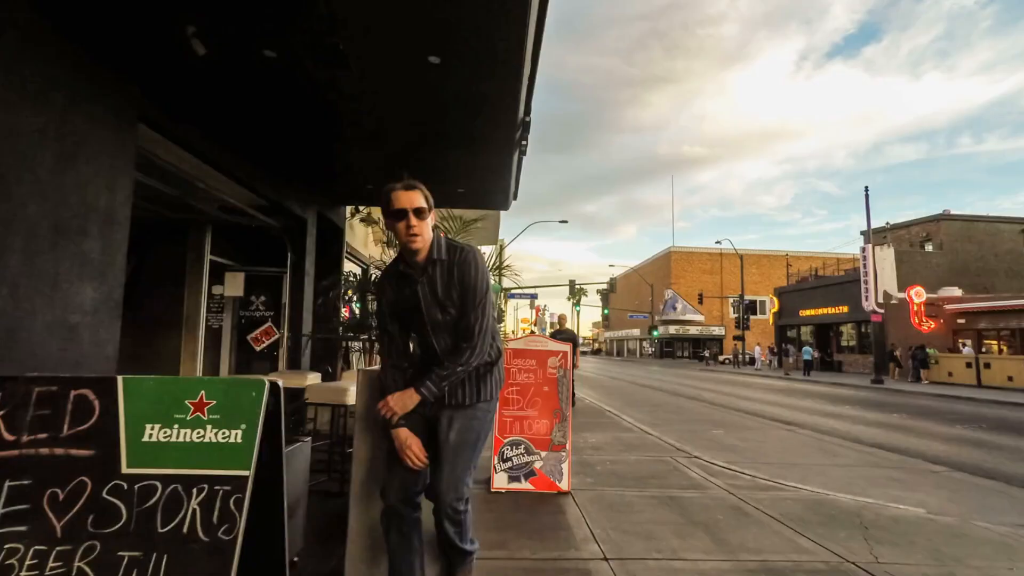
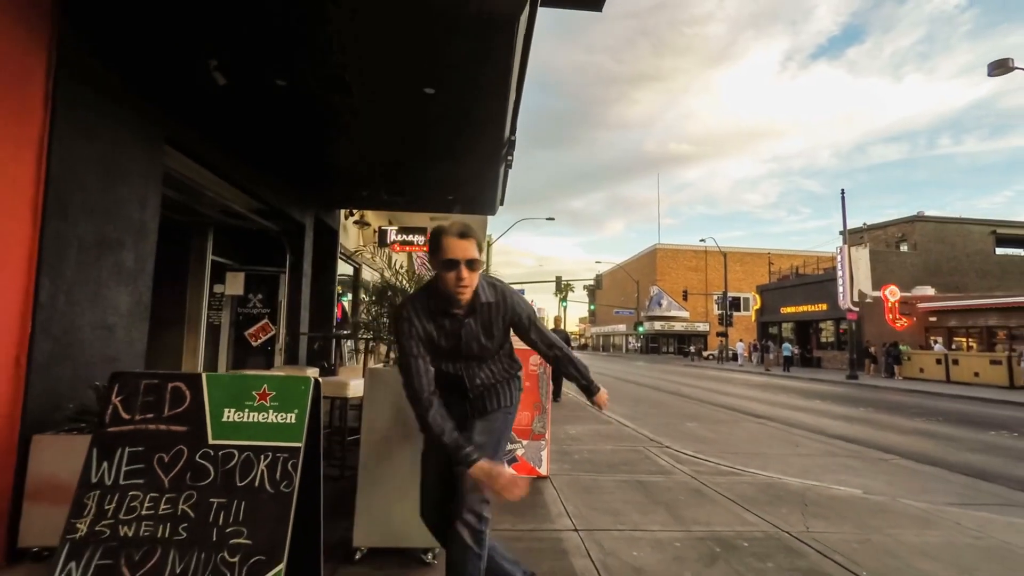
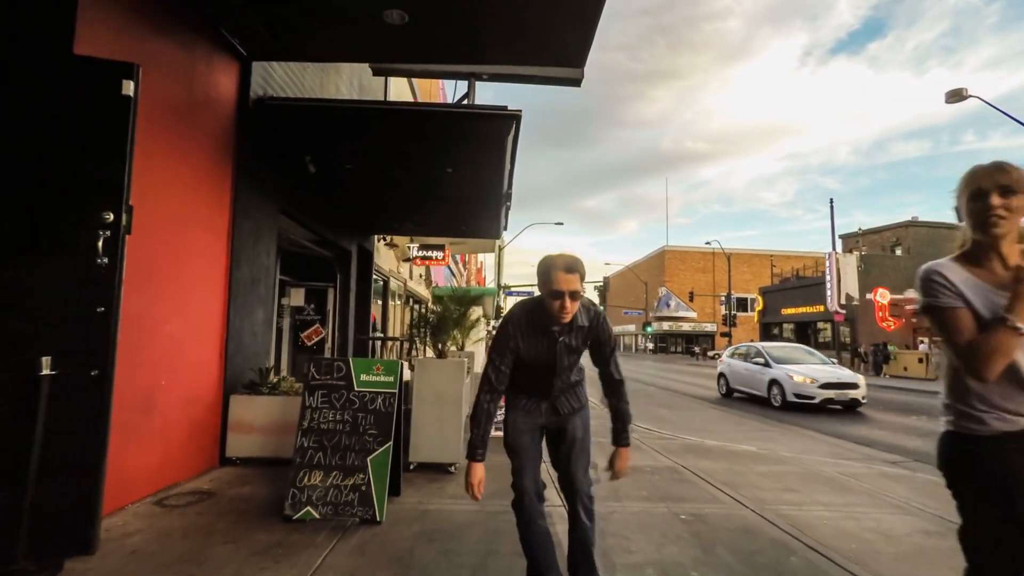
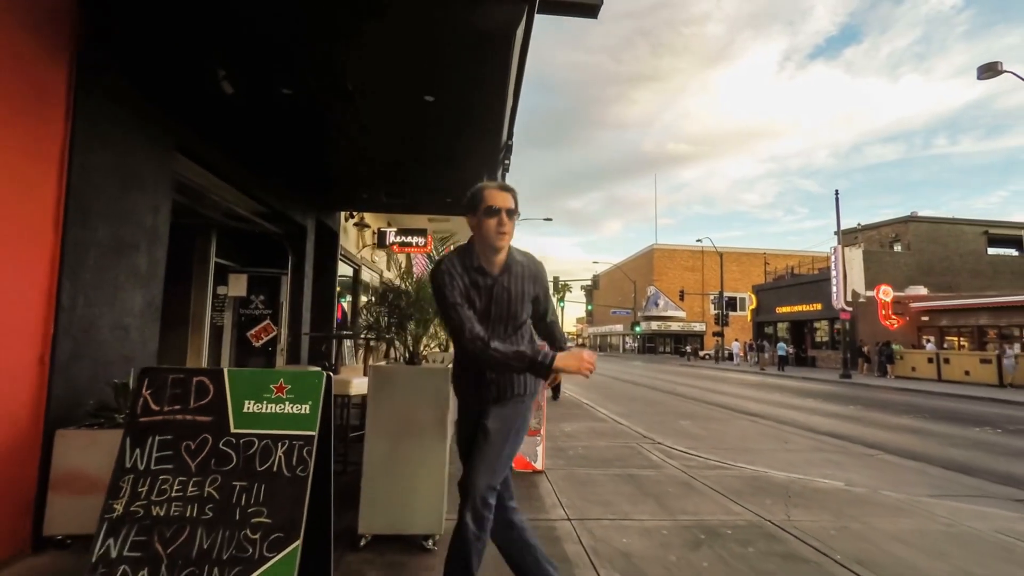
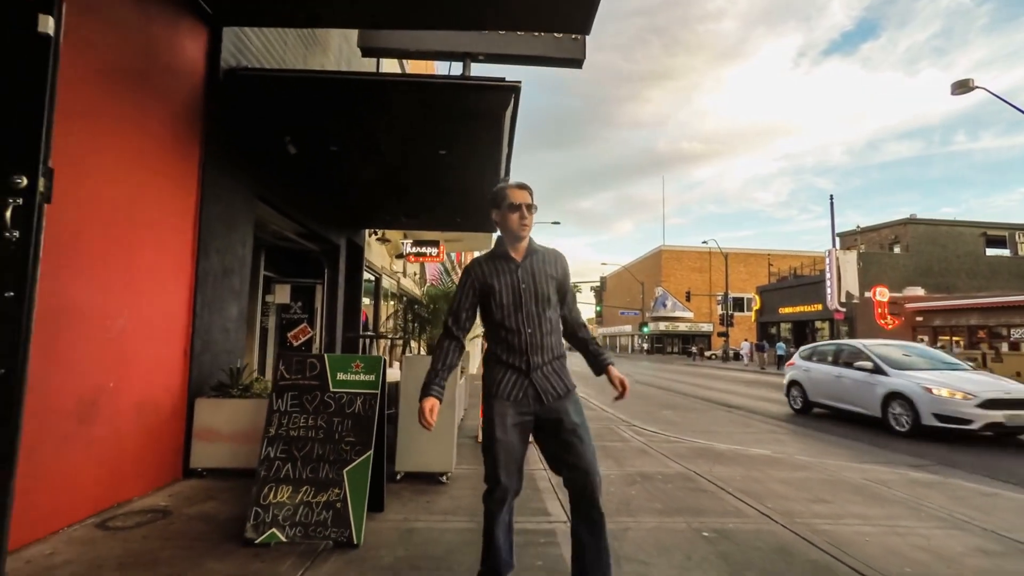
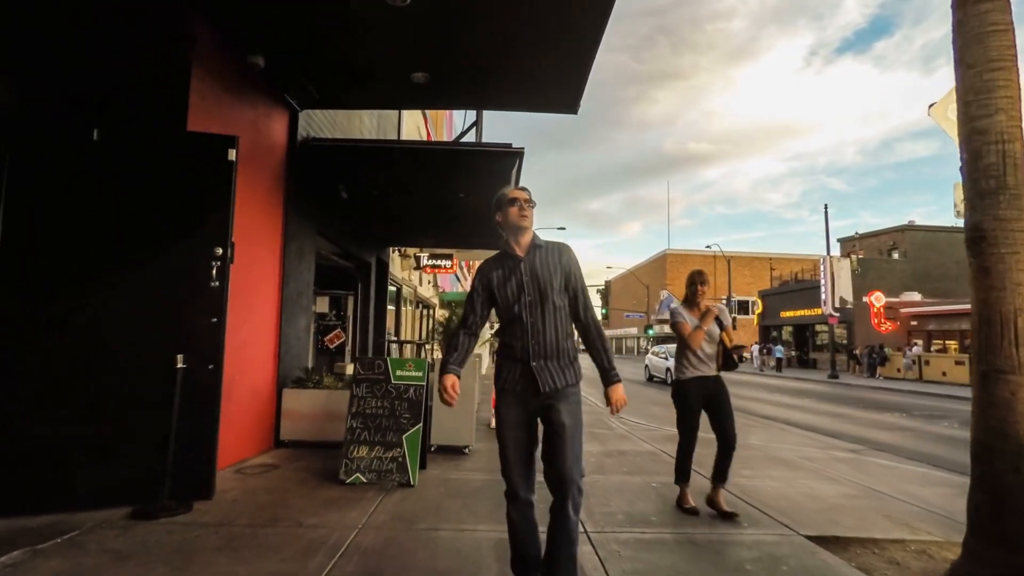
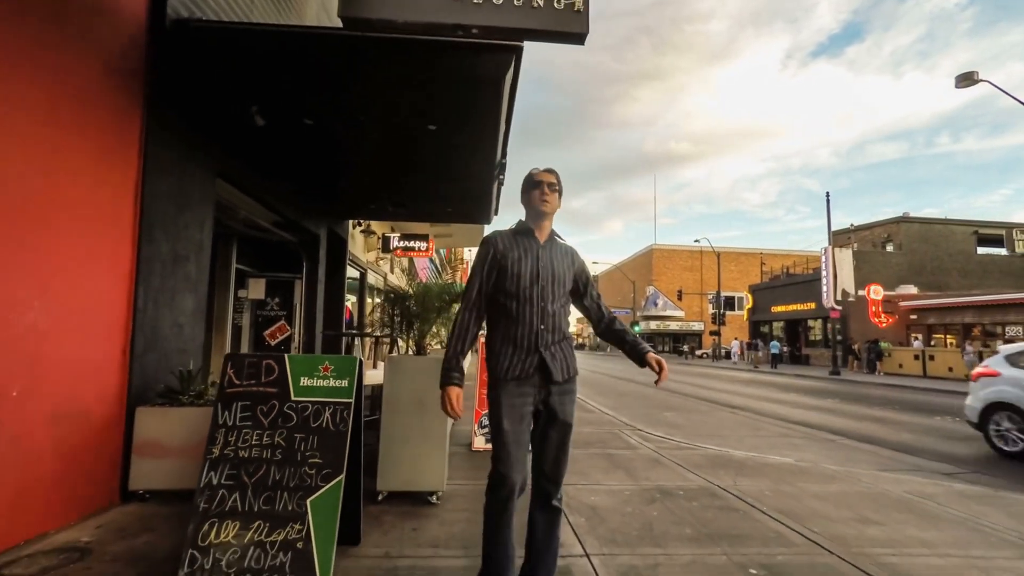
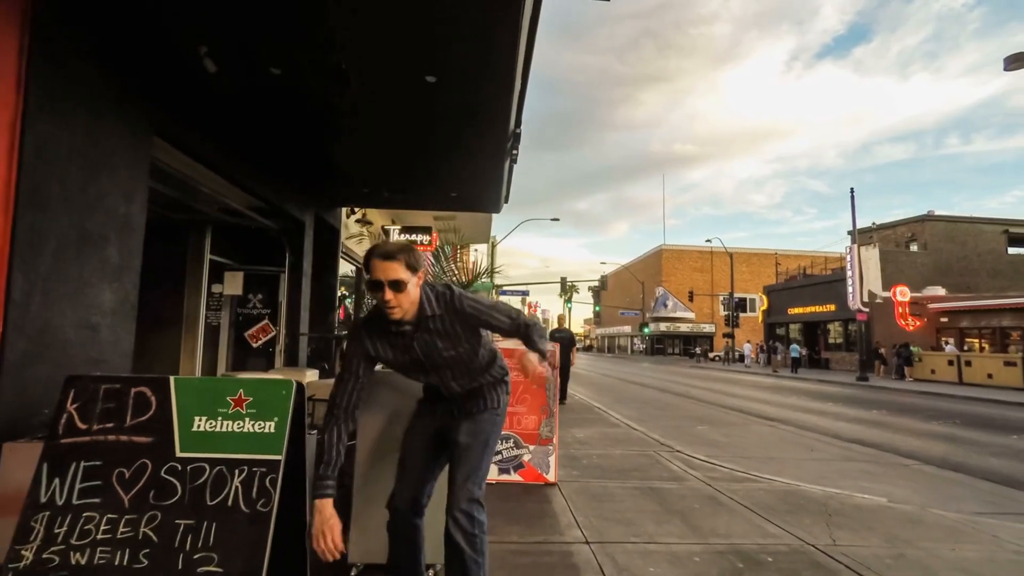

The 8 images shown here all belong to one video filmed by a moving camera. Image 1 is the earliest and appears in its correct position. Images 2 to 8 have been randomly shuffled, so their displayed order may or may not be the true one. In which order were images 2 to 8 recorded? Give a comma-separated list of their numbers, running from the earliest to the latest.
8, 2, 4, 7, 5, 3, 6
